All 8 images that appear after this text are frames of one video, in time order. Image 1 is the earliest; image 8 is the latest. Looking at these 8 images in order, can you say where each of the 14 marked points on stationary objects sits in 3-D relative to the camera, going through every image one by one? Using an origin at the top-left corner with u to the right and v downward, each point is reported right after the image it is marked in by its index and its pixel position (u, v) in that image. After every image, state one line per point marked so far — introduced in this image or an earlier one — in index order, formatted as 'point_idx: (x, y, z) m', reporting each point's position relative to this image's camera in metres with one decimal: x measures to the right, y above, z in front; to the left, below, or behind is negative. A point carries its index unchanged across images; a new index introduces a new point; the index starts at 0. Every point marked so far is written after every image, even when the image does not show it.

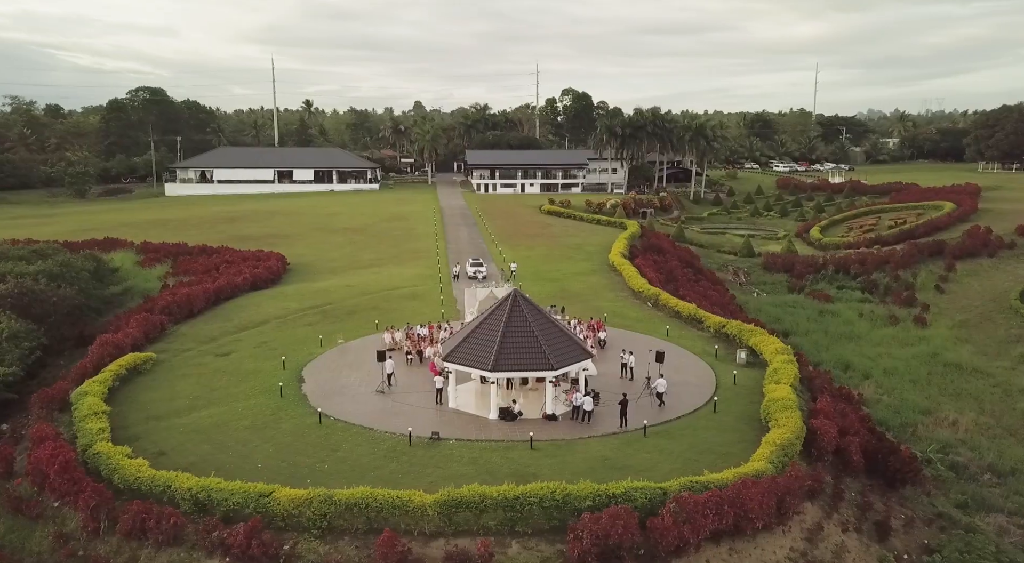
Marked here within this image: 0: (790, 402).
0: (+7.3, -3.2, +18.3) m
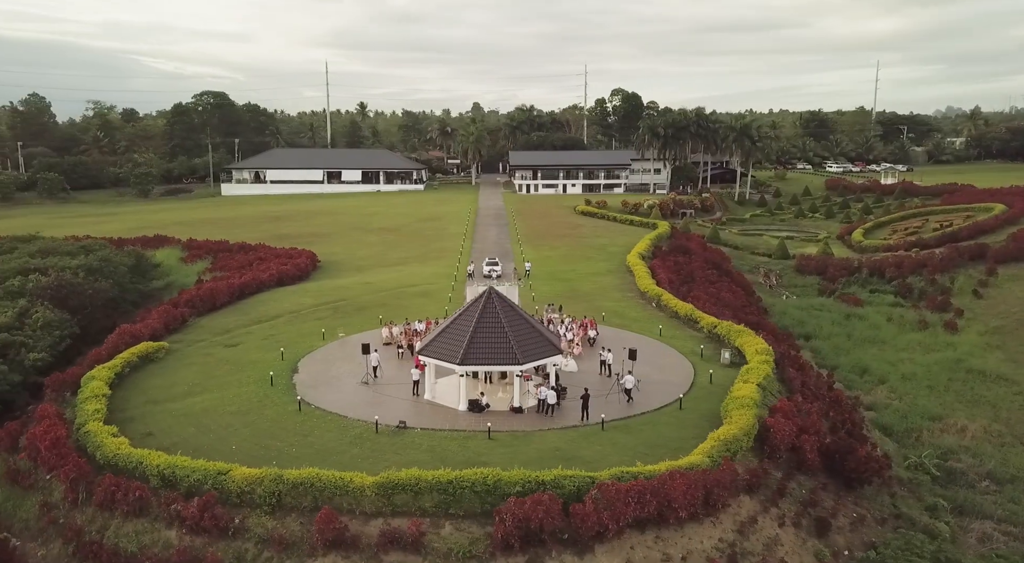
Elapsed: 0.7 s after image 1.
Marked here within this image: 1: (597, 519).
0: (+6.3, -3.2, +18.5) m
1: (+1.6, -4.5, +13.1) m
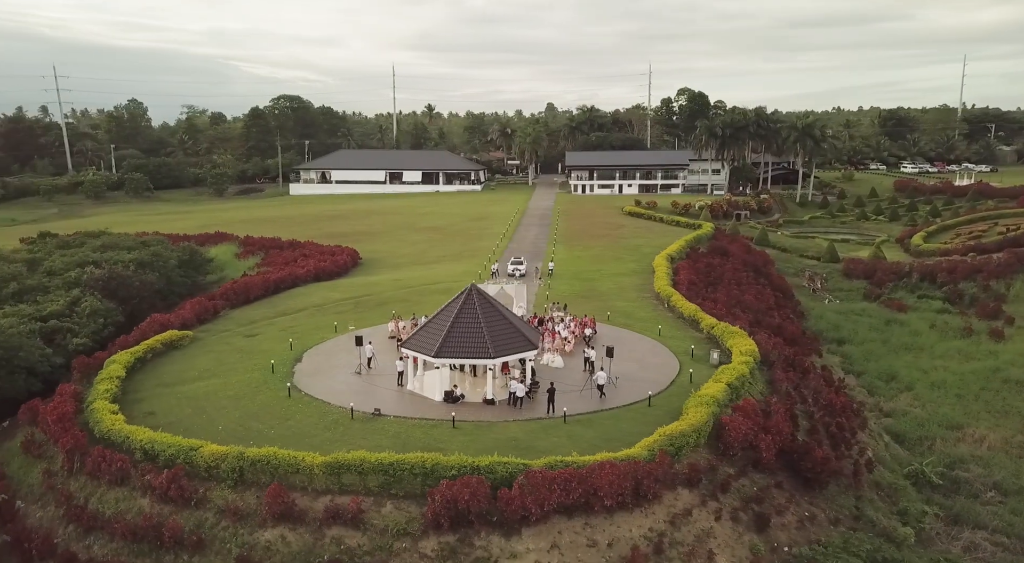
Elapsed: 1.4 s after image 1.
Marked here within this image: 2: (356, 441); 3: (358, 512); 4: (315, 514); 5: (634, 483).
0: (+5.4, -3.2, +18.7) m
1: (+0.2, -4.4, +13.7) m
2: (-4.1, -4.2, +18.1) m
3: (-3.2, -4.8, +14.3) m
4: (-4.1, -4.9, +14.5) m
5: (+2.5, -4.3, +14.5) m
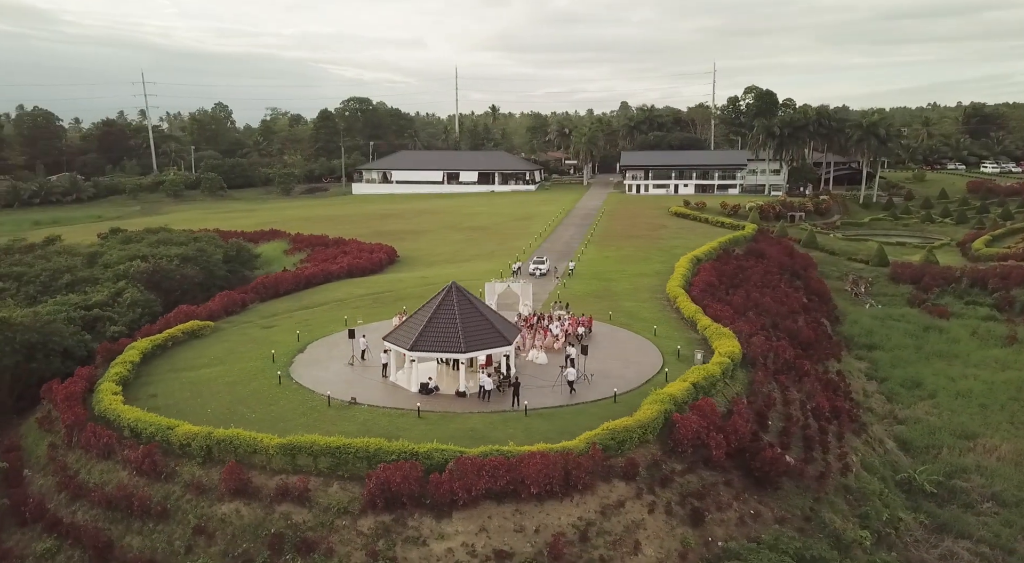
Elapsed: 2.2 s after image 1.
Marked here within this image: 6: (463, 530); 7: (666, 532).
0: (+4.3, -3.2, +19.0) m
1: (-1.3, -4.4, +14.5) m
2: (-5.2, -4.0, +19.3) m
3: (-4.6, -4.6, +15.4) m
4: (-5.5, -4.7, +15.6) m
5: (+1.1, -4.2, +15.1) m
6: (-1.0, -5.2, +14.4) m
7: (+3.4, -5.6, +15.4) m
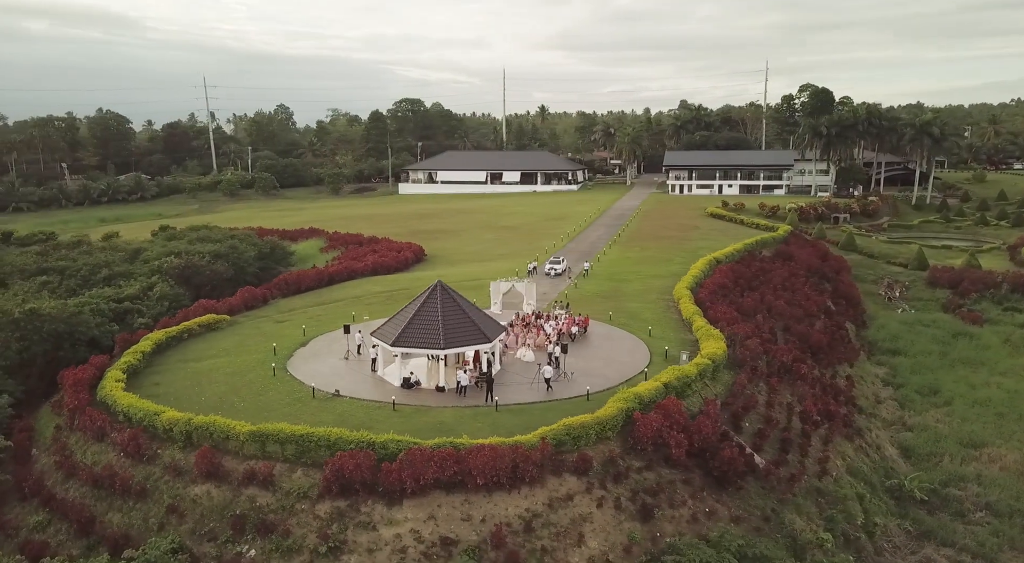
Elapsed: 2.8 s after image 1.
0: (+3.4, -3.2, +19.3) m
1: (-2.5, -4.3, +15.2) m
2: (-6.0, -3.9, +20.2) m
3: (-5.7, -4.6, +16.3) m
4: (-6.6, -4.6, +16.6) m
5: (0.0, -4.2, +15.6) m
6: (-2.2, -5.2, +15.1) m
7: (+2.3, -5.6, +15.7) m
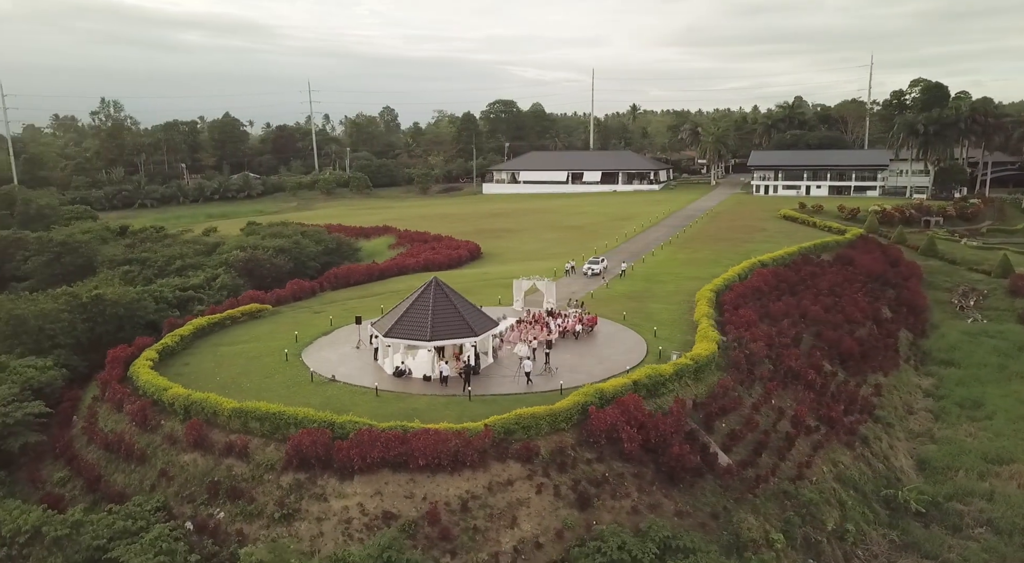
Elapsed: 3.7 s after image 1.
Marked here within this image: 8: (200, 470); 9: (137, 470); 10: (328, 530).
0: (+2.5, -3.2, +20.0) m
1: (-3.9, -4.1, +16.6) m
2: (-6.8, -3.7, +22.0) m
3: (-7.0, -4.3, +18.1) m
4: (-7.9, -4.4, +18.5) m
5: (-1.4, -4.1, +16.7) m
6: (-3.6, -5.0, +16.5) m
7: (+0.9, -5.6, +16.6) m
8: (-8.2, -5.0, +18.2) m
9: (-10.3, -5.2, +19.0) m
10: (-4.3, -5.8, +16.0) m
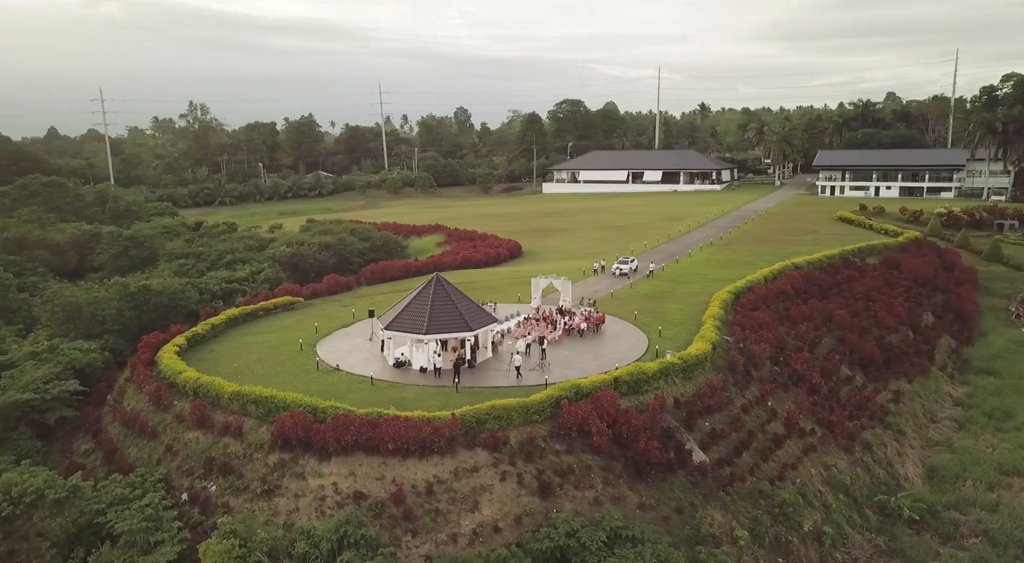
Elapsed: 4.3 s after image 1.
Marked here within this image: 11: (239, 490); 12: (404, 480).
0: (+1.9, -3.1, +20.7) m
1: (-4.8, -4.0, +17.9) m
2: (-7.2, -3.5, +23.5) m
3: (-7.7, -4.1, +19.6) m
4: (-8.6, -4.2, +20.1) m
5: (-2.3, -4.0, +17.8) m
6: (-4.5, -4.9, +17.7) m
7: (0.0, -5.5, +17.5) m
8: (-9.0, -4.8, +19.8) m
9: (-11.0, -4.9, +20.9) m
10: (-5.2, -5.7, +17.4) m
11: (-7.2, -5.5, +18.2) m
12: (-2.8, -5.0, +17.5) m
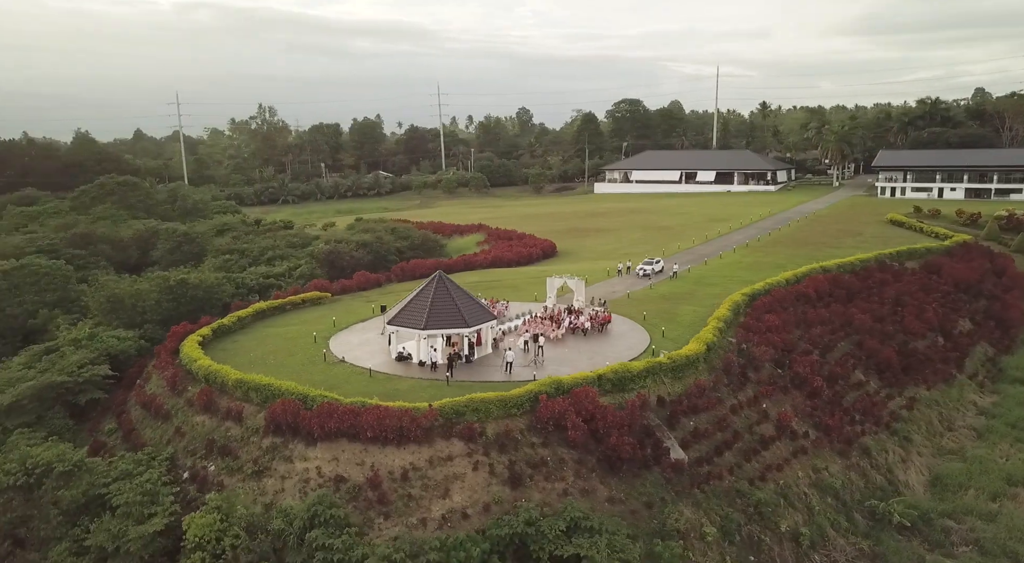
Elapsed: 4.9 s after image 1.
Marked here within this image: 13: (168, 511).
0: (+1.4, -3.1, +21.4) m
1: (-5.5, -3.9, +19.1) m
2: (-7.5, -3.4, +24.9) m
3: (-8.3, -4.0, +21.1) m
4: (-9.1, -4.0, +21.7) m
5: (-3.0, -3.9, +18.8) m
6: (-5.3, -4.8, +19.0) m
7: (-0.8, -5.5, +18.4) m
8: (-9.5, -4.6, +21.4) m
9: (-11.5, -4.8, +22.6) m
10: (-6.0, -5.5, +18.6) m
11: (-7.9, -5.4, +19.6) m
12: (-3.5, -4.9, +18.6) m
13: (-9.1, -6.1, +18.3) m
